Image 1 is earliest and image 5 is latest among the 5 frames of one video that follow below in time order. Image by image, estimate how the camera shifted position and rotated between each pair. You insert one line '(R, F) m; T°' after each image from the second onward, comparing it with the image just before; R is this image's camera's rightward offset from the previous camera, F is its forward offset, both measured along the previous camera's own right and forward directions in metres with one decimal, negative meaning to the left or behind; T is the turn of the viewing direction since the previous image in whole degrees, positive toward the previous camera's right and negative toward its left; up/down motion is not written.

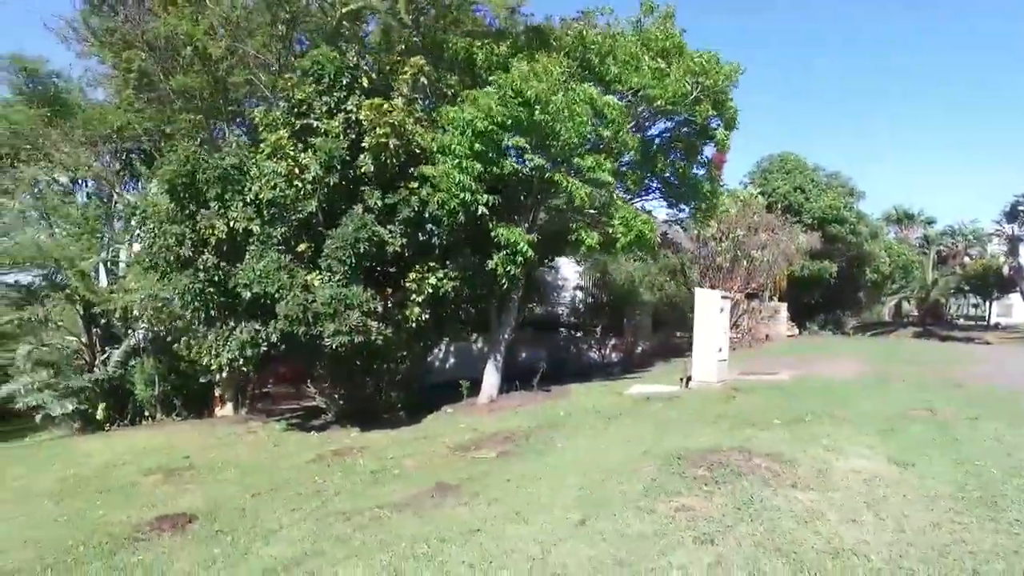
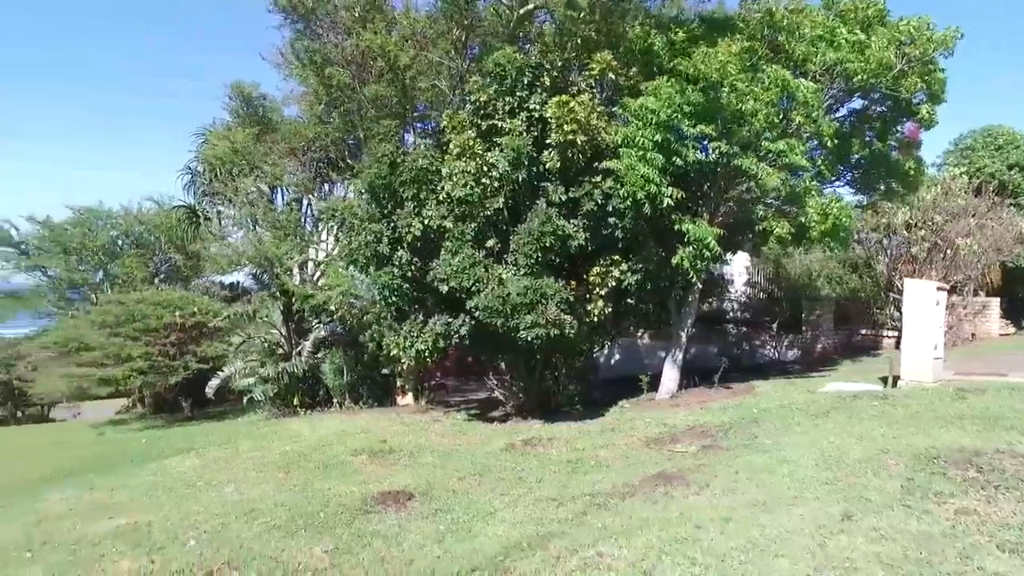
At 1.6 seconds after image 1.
(-0.5, -0.1) m; -12°
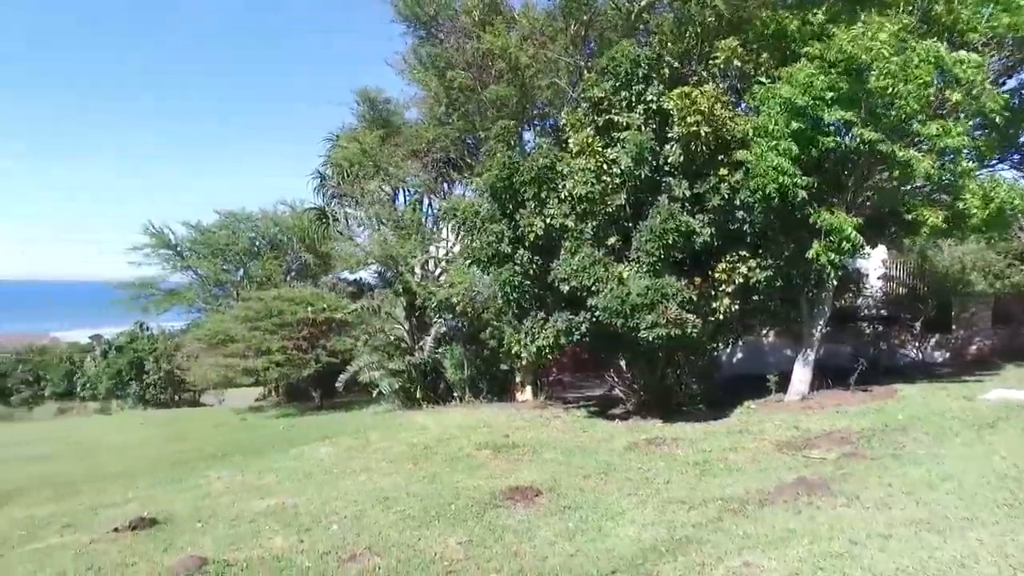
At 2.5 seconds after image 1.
(-0.1, 0.0) m; -9°
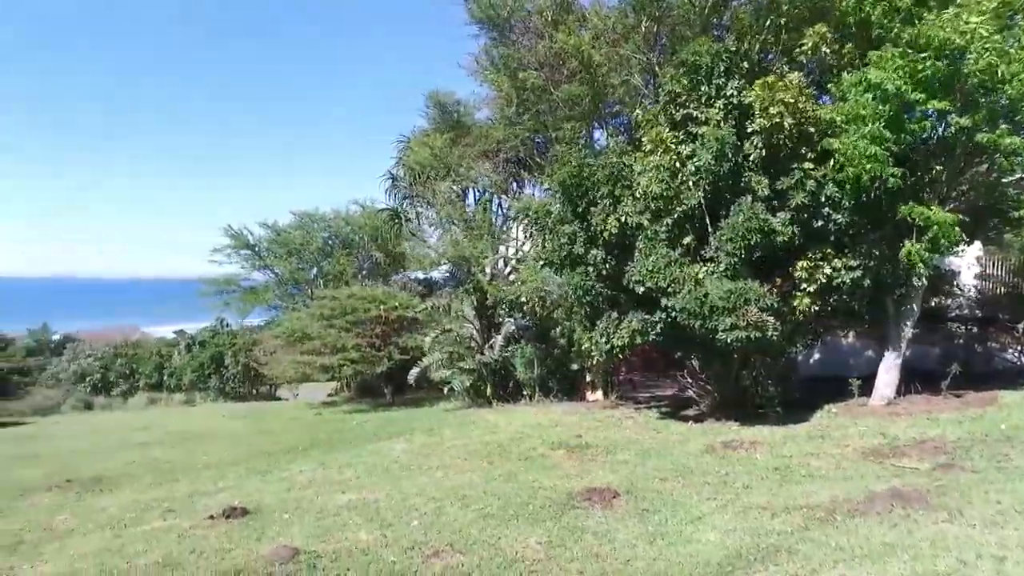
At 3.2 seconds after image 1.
(-0.1, -0.1) m; -5°
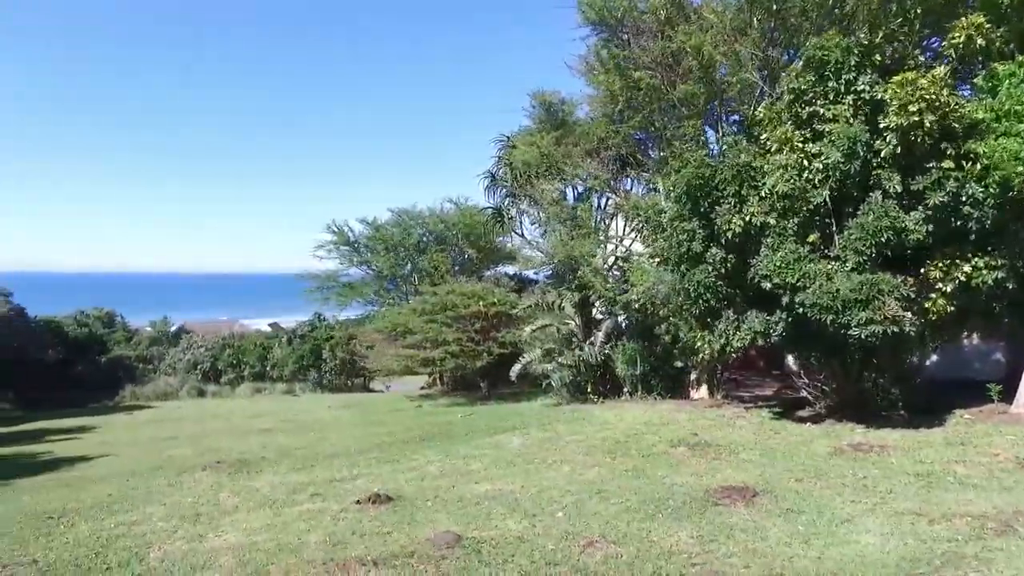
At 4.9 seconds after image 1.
(-0.6, -0.3) m; -6°
